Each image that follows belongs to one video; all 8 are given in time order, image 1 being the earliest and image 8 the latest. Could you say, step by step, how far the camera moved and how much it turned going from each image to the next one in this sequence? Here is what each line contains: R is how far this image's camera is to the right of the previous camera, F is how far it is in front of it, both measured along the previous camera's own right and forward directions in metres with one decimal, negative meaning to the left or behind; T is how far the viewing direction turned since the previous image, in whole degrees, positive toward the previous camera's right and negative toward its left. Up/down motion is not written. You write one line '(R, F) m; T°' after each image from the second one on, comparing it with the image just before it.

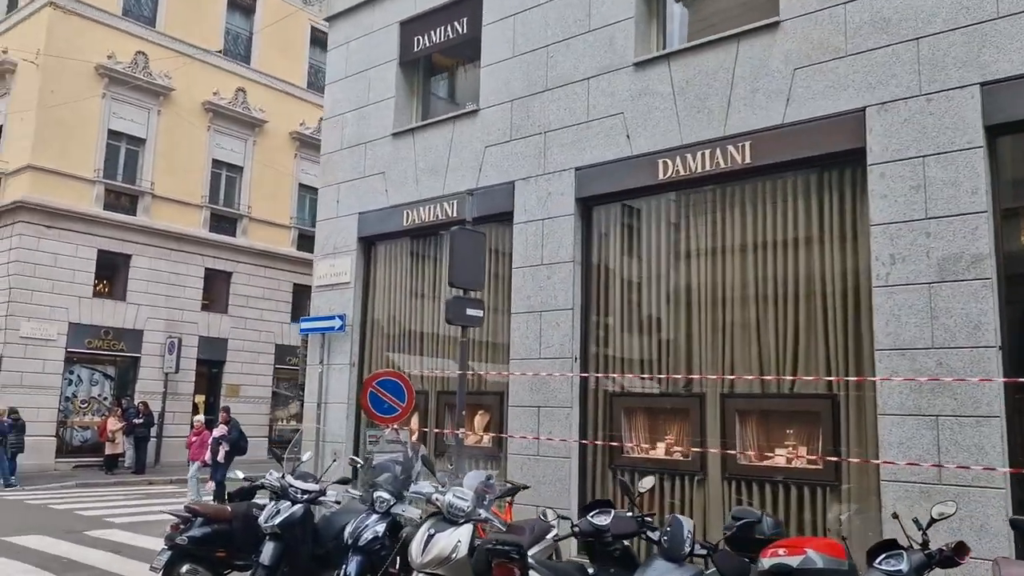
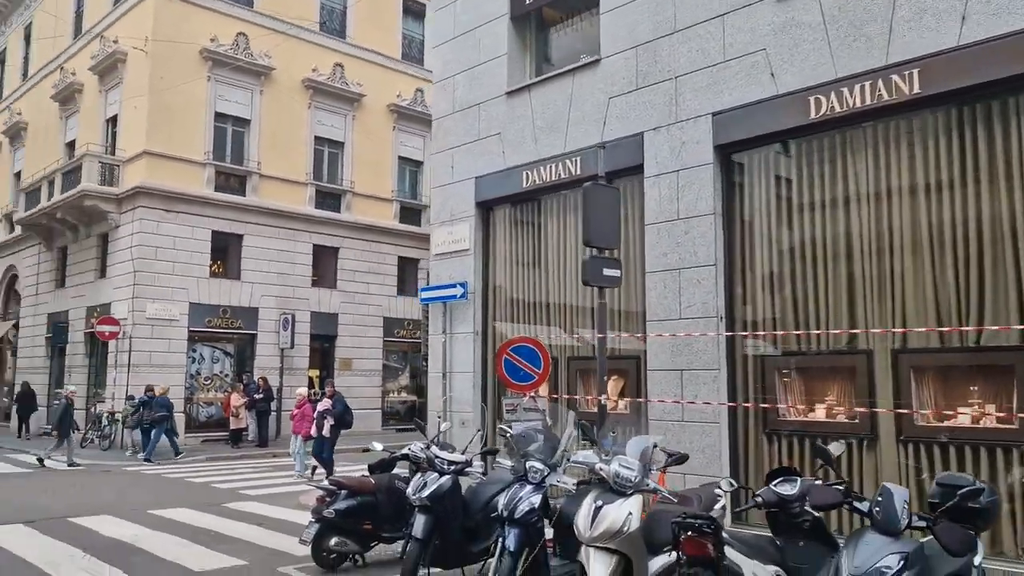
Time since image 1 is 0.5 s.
(-0.6, +0.5) m; -6°
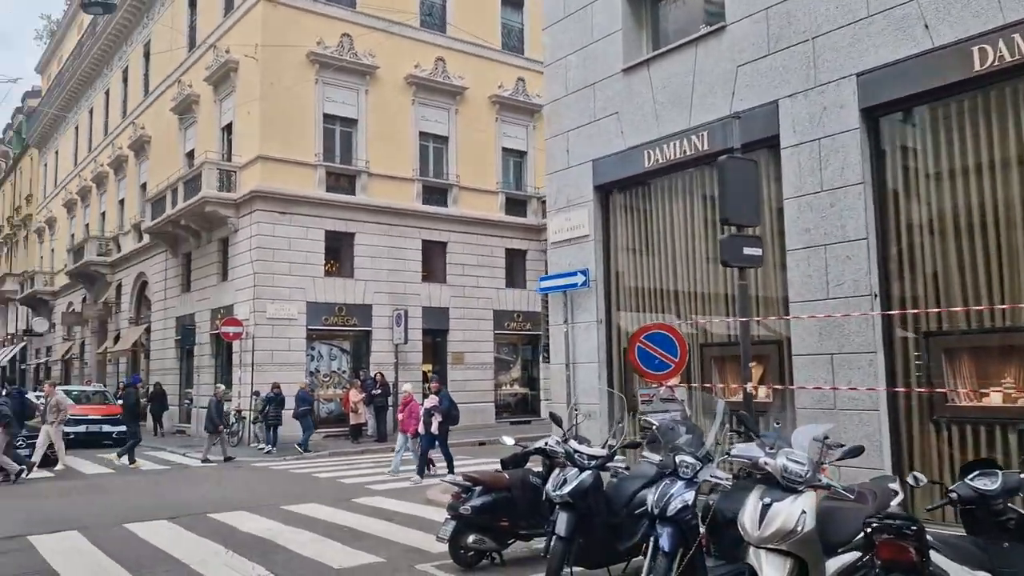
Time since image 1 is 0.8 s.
(-0.4, +0.4) m; -7°
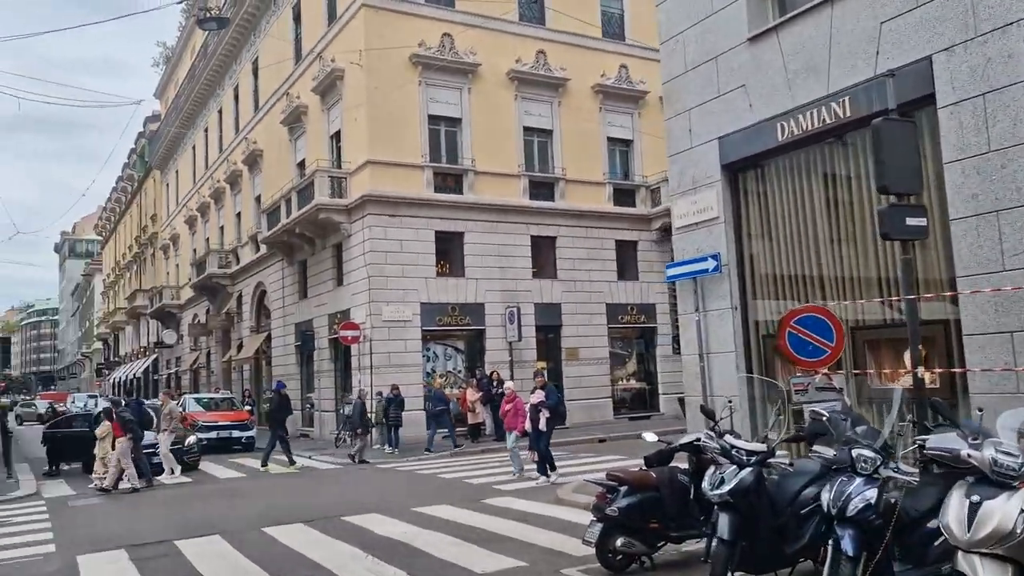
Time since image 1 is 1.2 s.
(-0.4, +0.4) m; -7°
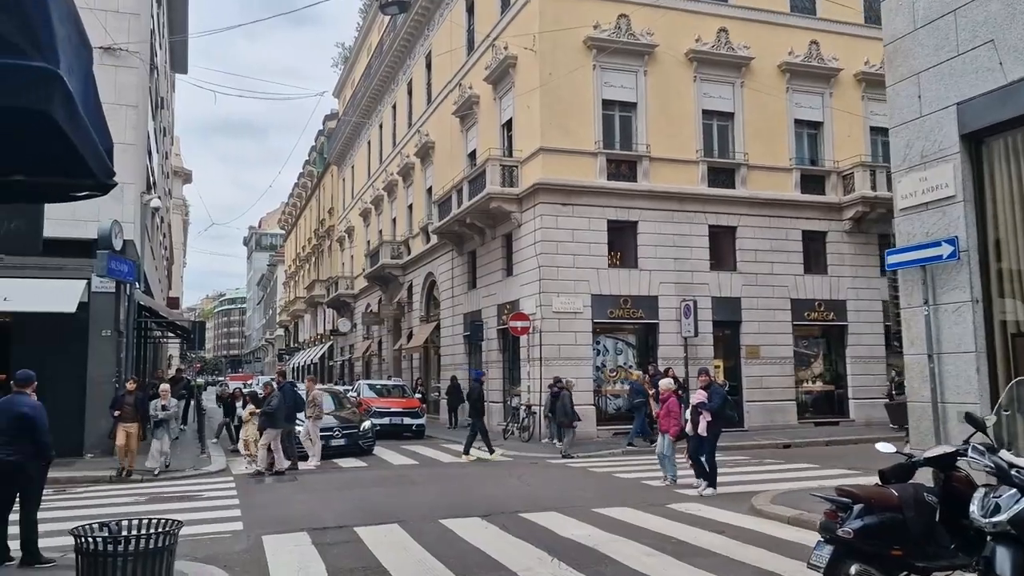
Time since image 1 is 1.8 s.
(-0.5, +0.8) m; -11°
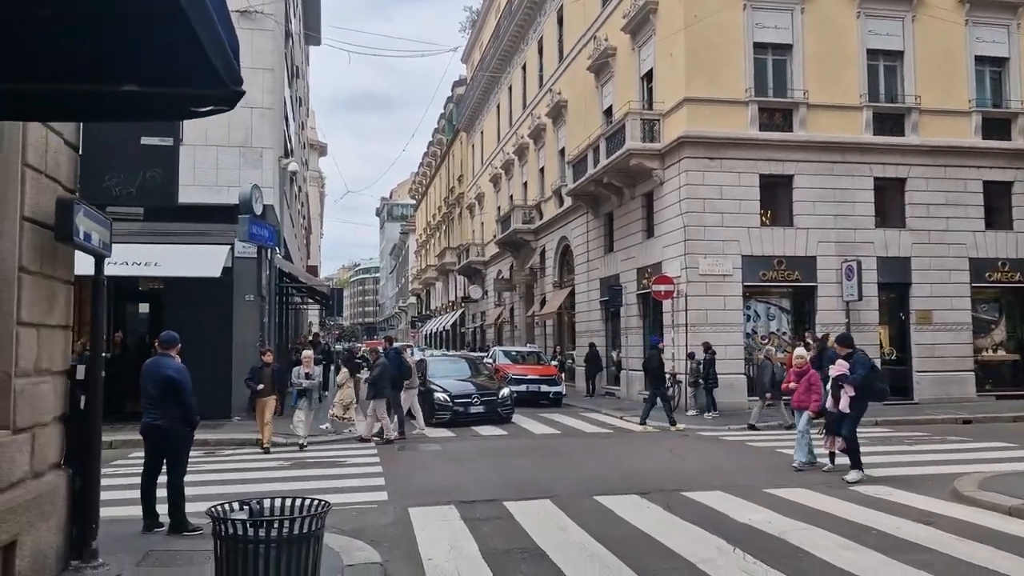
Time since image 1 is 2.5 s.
(-0.4, +1.0) m; -9°
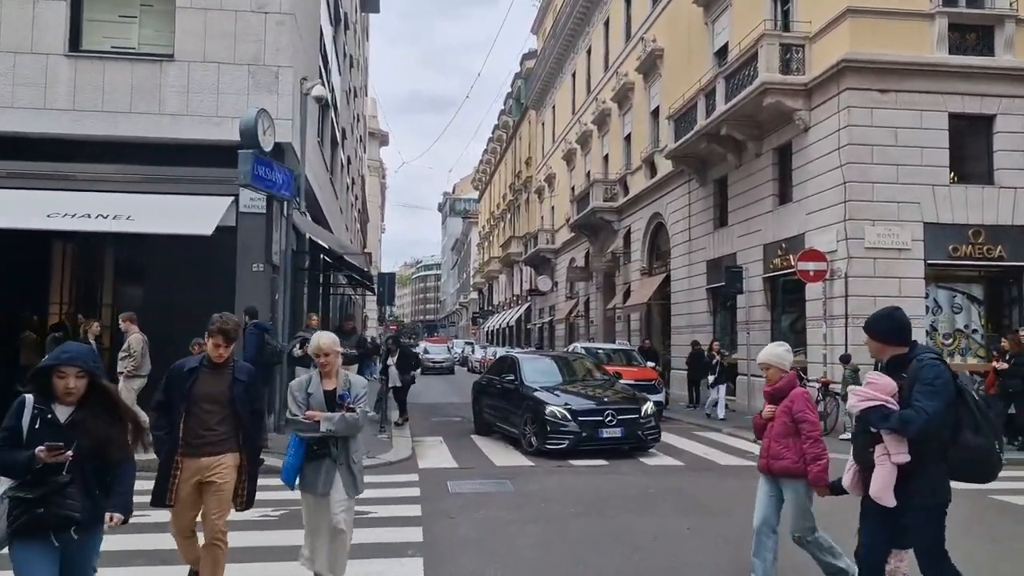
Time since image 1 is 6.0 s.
(-0.7, +5.1) m; -4°
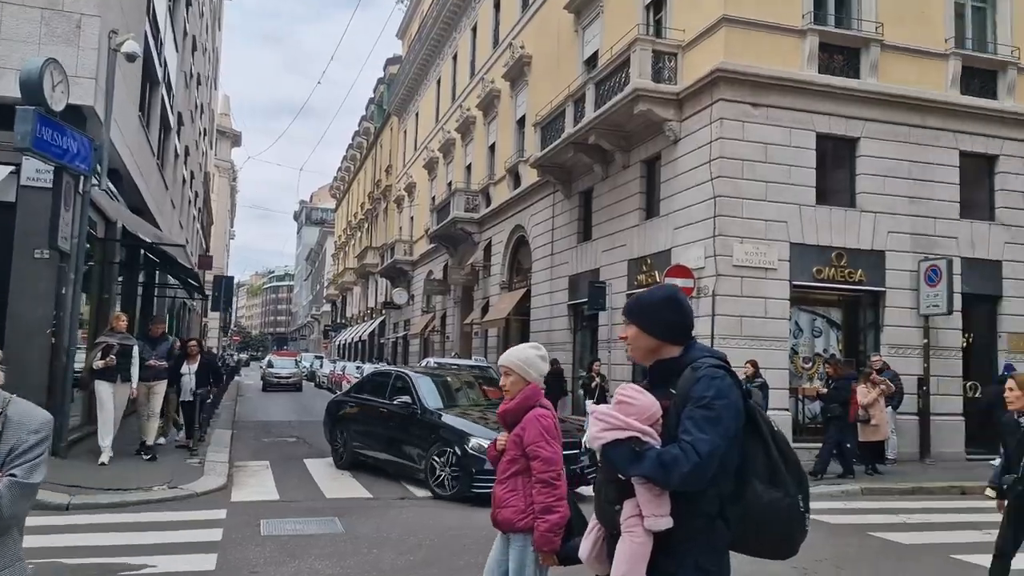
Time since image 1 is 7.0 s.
(+0.2, +1.5) m; +10°
